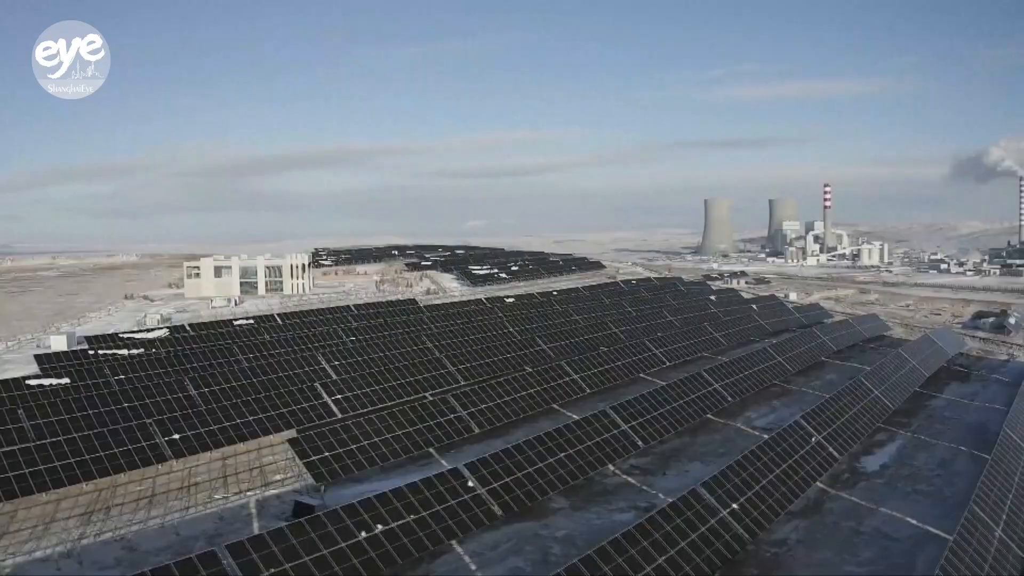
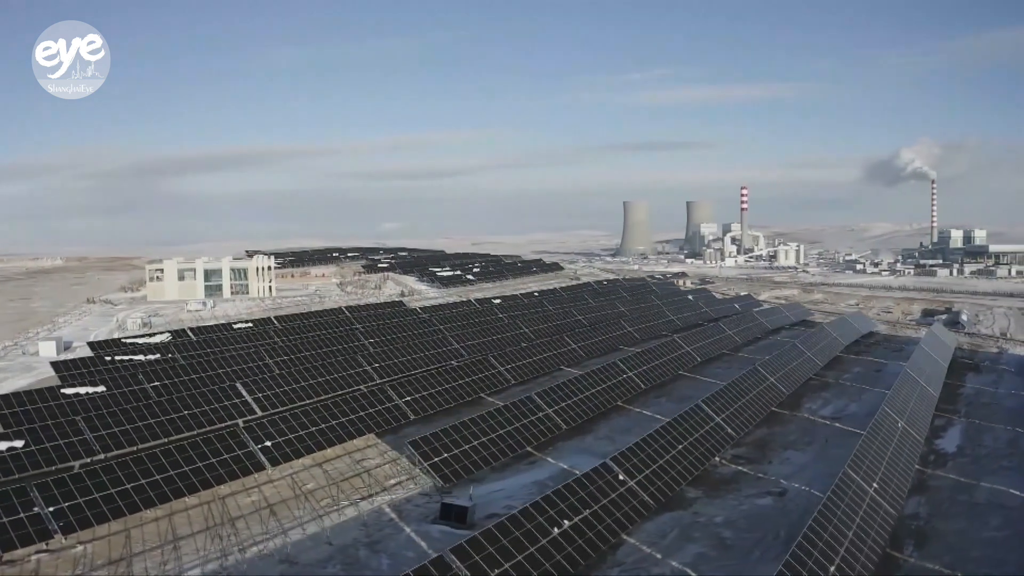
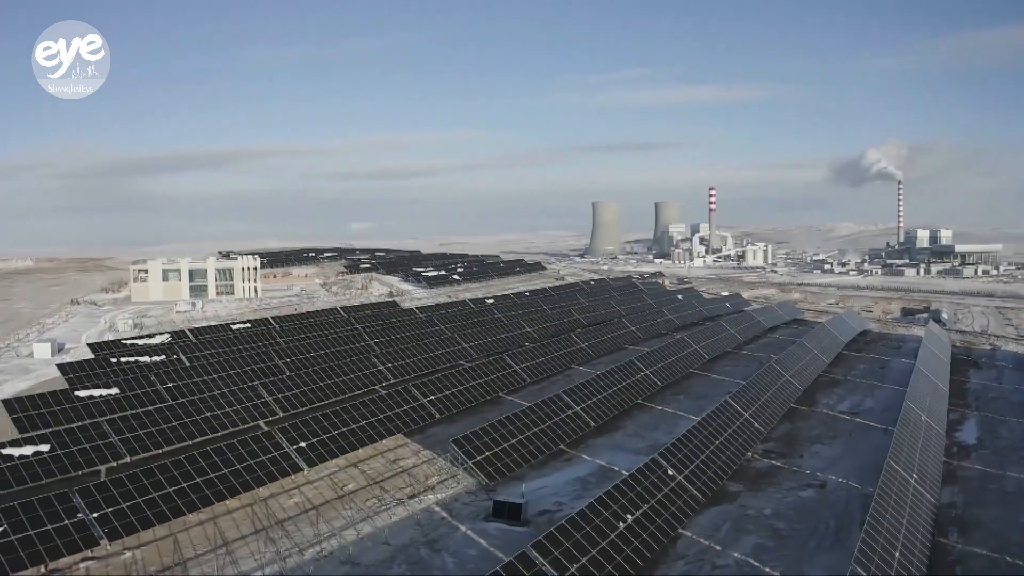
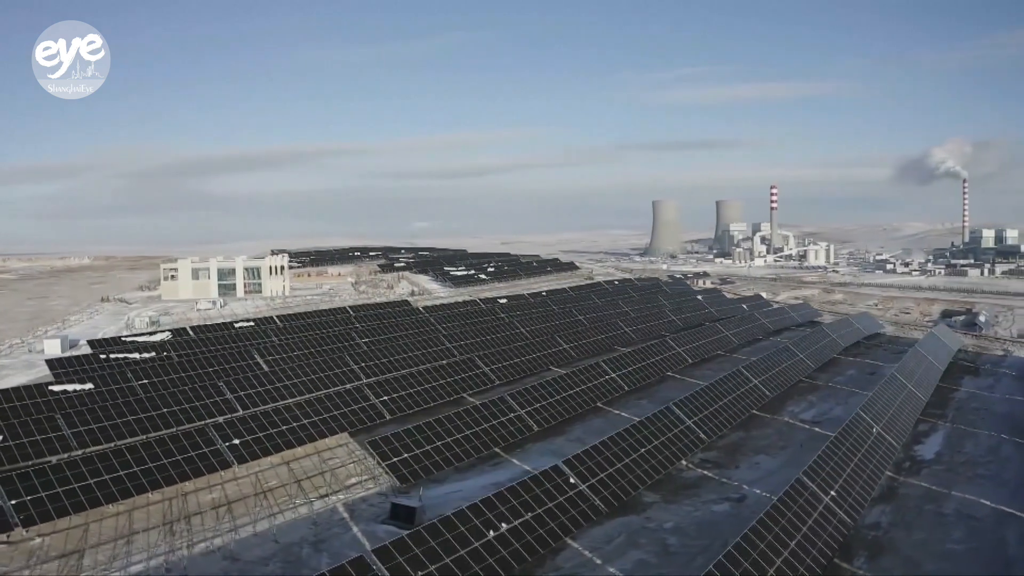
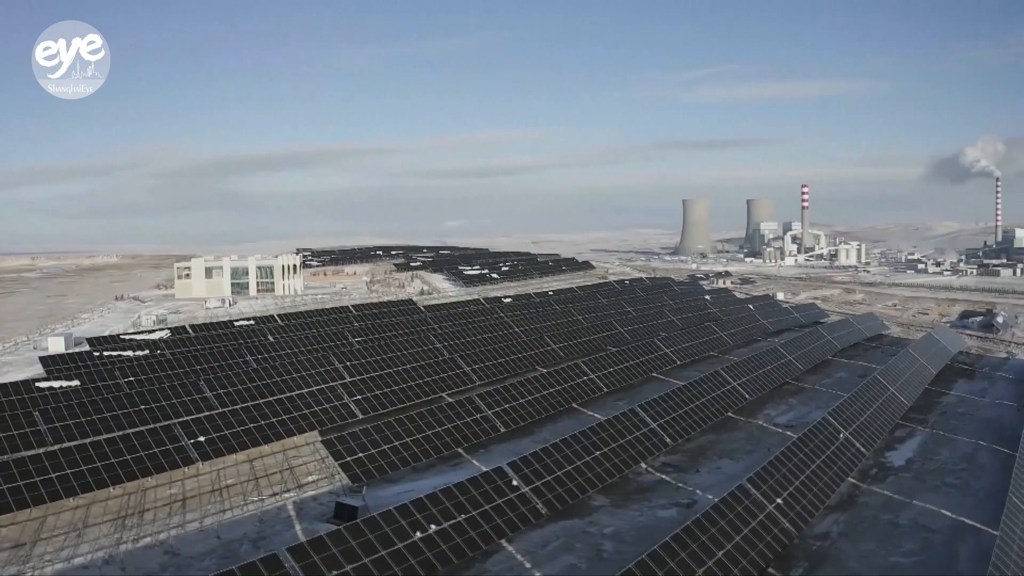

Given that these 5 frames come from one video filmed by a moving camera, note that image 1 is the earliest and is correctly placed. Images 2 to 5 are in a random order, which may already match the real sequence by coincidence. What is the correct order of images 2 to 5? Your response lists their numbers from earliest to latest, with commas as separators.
5, 4, 2, 3
